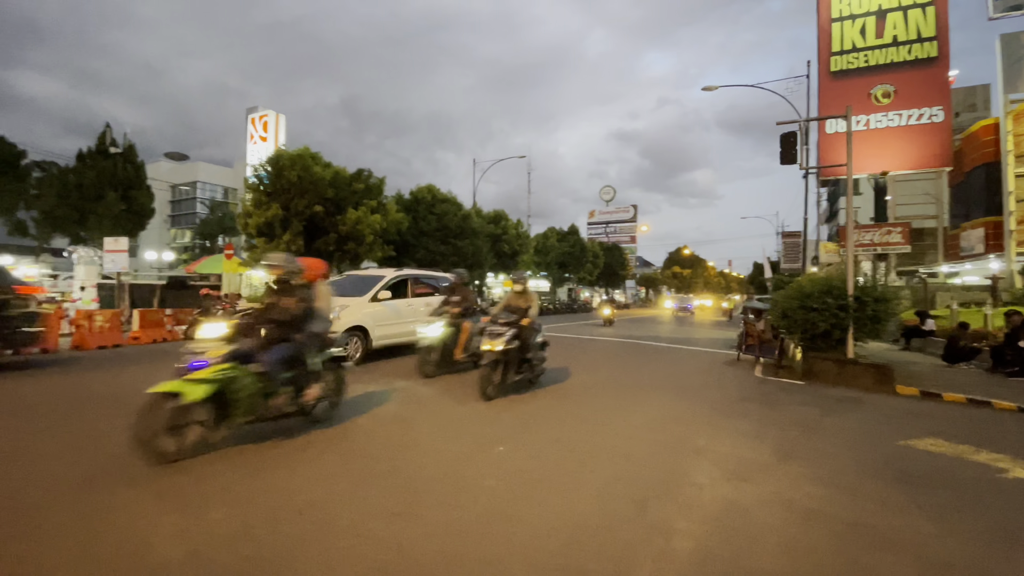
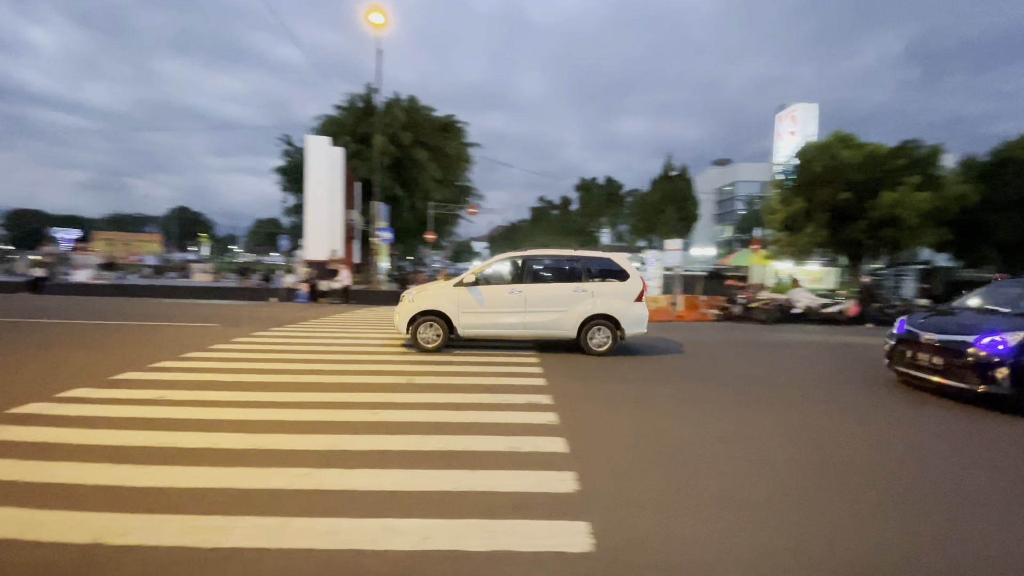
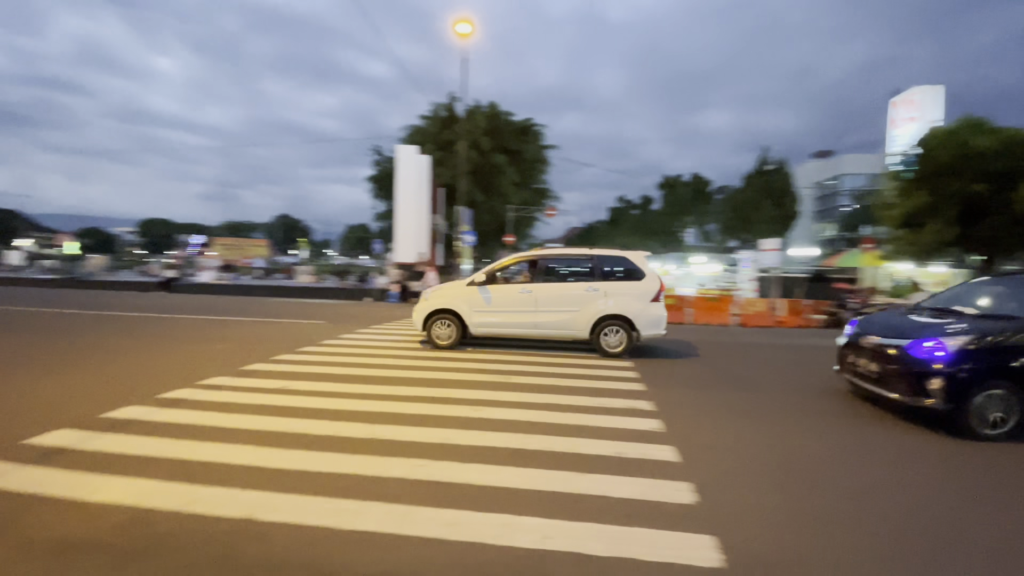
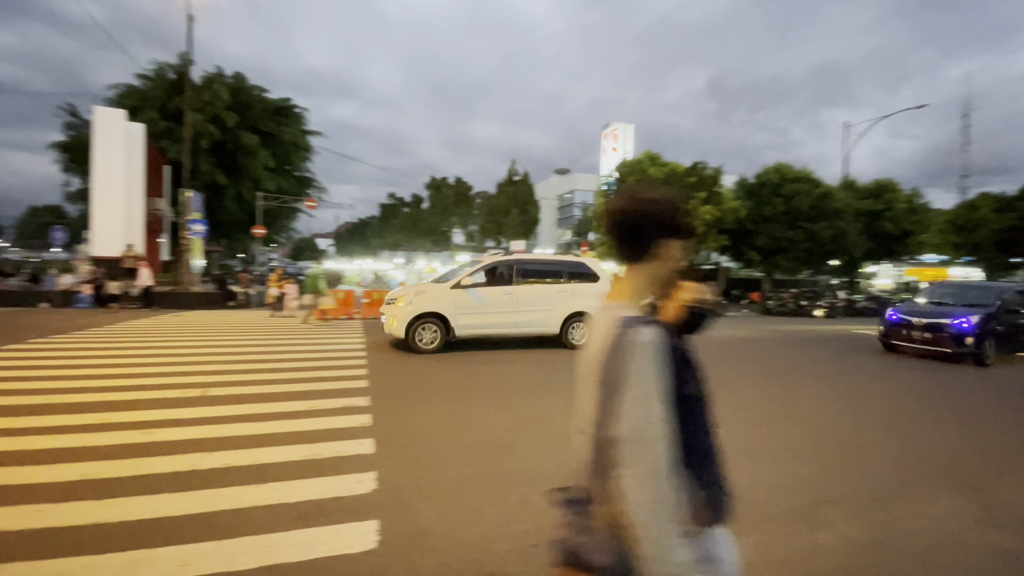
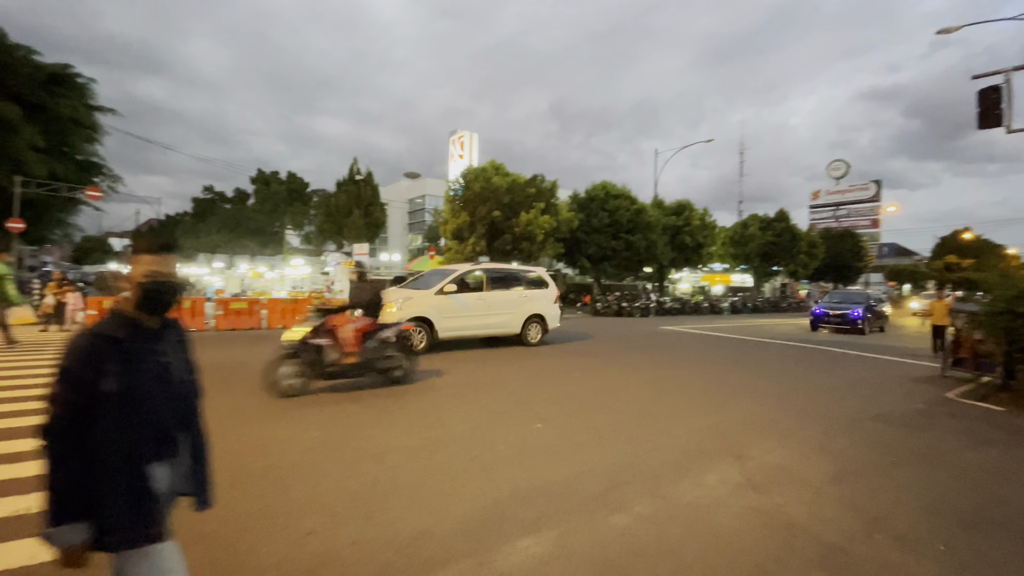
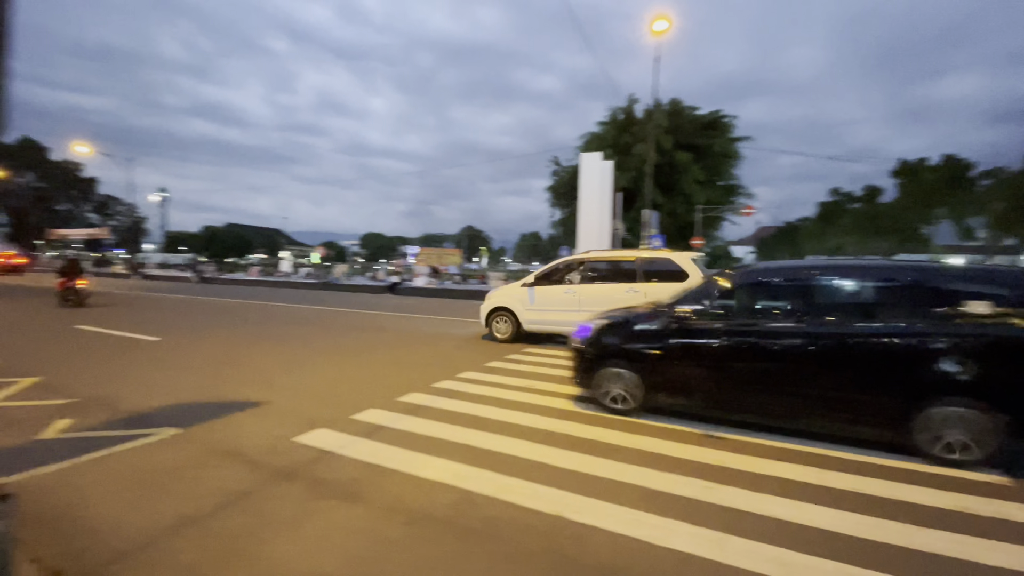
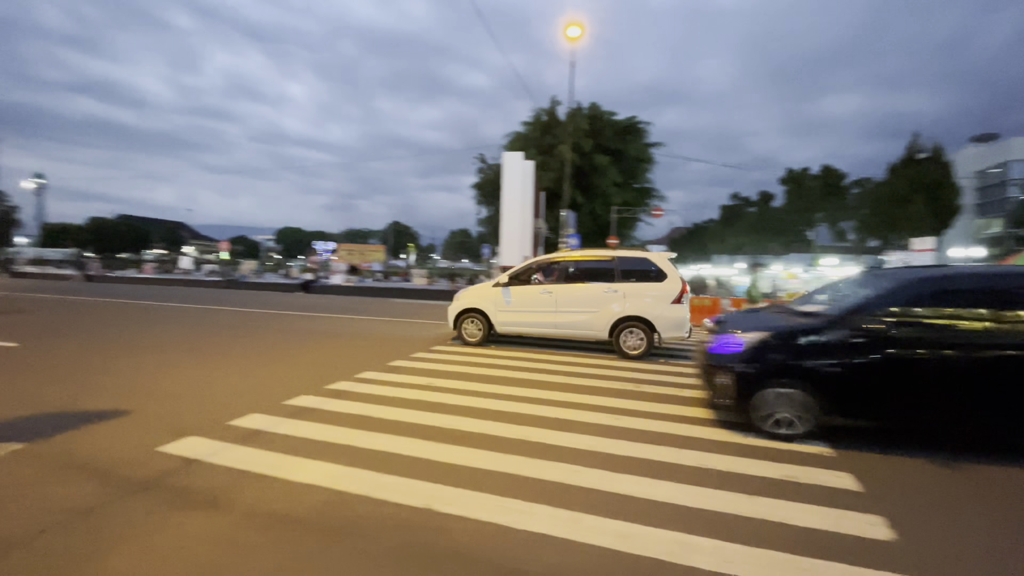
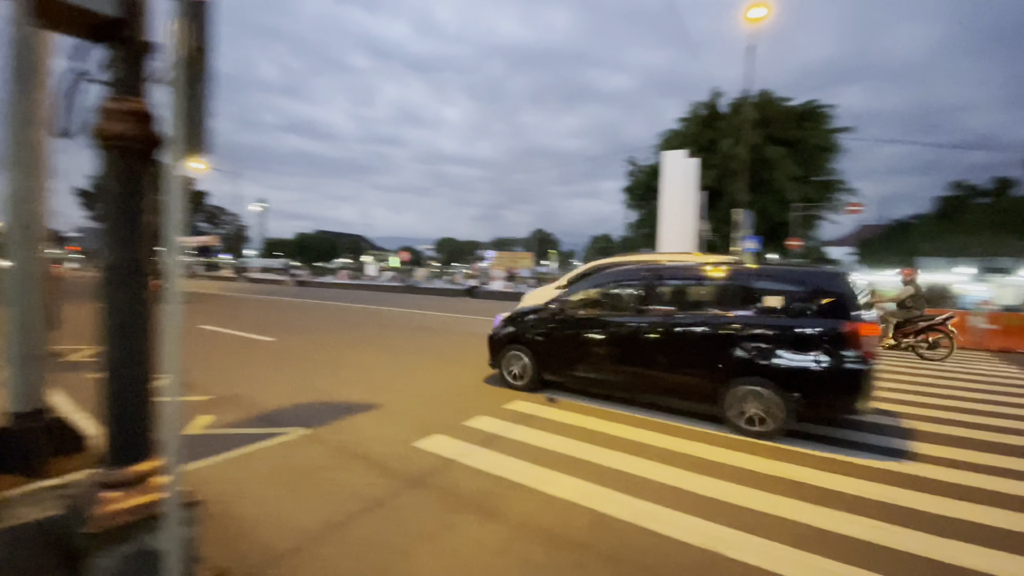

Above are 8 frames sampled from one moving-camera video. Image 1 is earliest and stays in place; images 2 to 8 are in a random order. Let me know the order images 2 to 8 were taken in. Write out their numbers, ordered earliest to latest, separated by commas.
5, 4, 2, 3, 7, 6, 8
